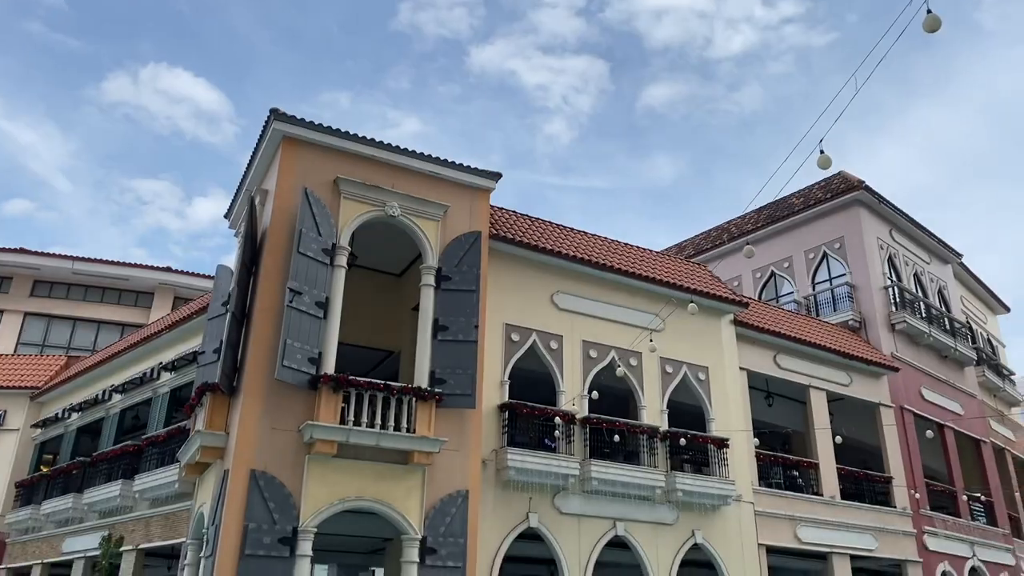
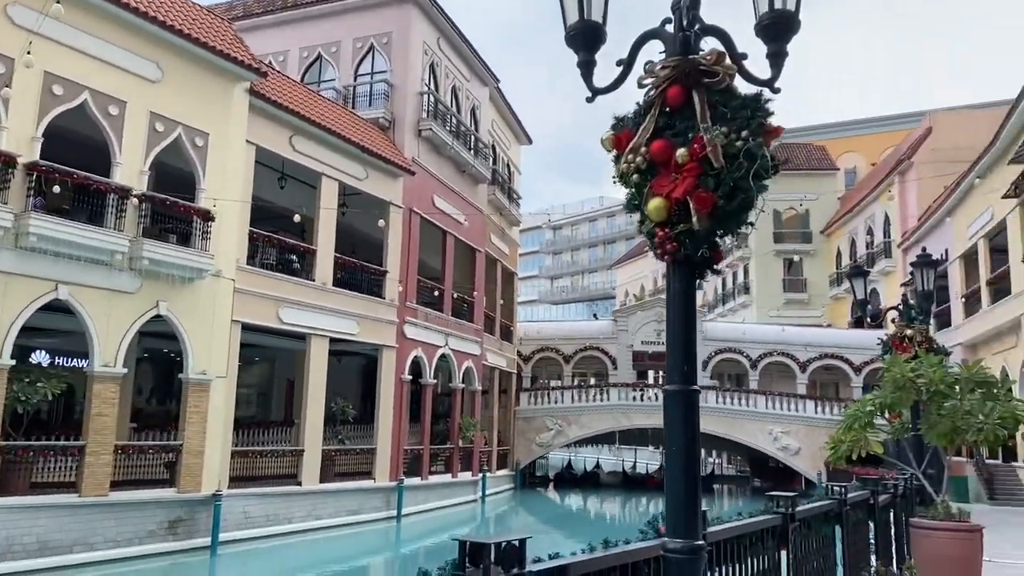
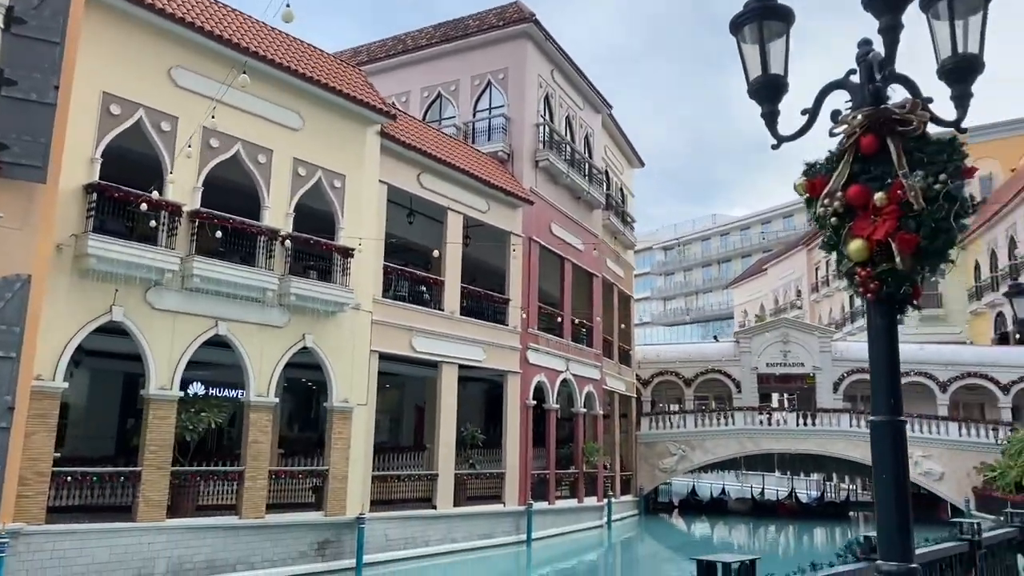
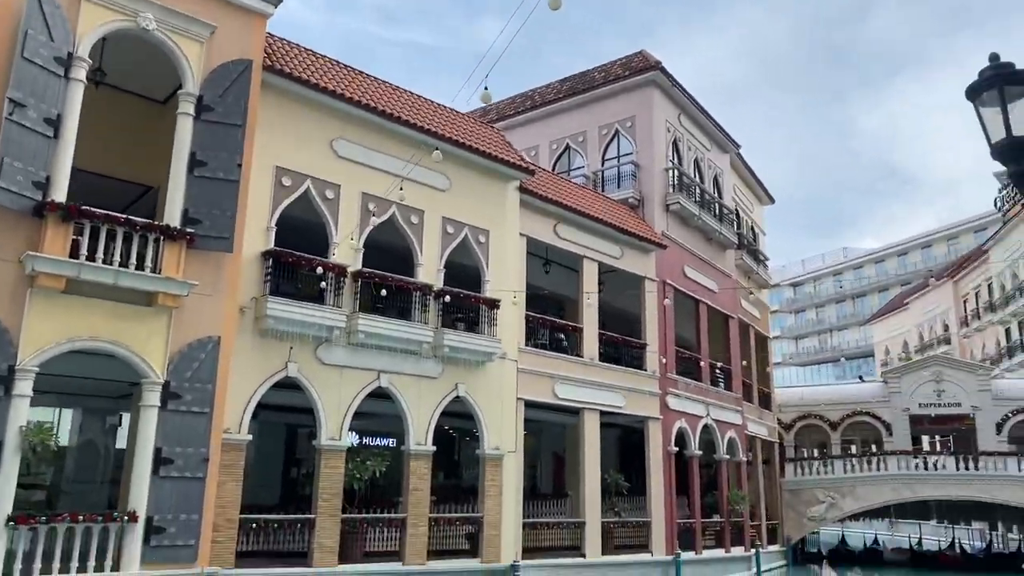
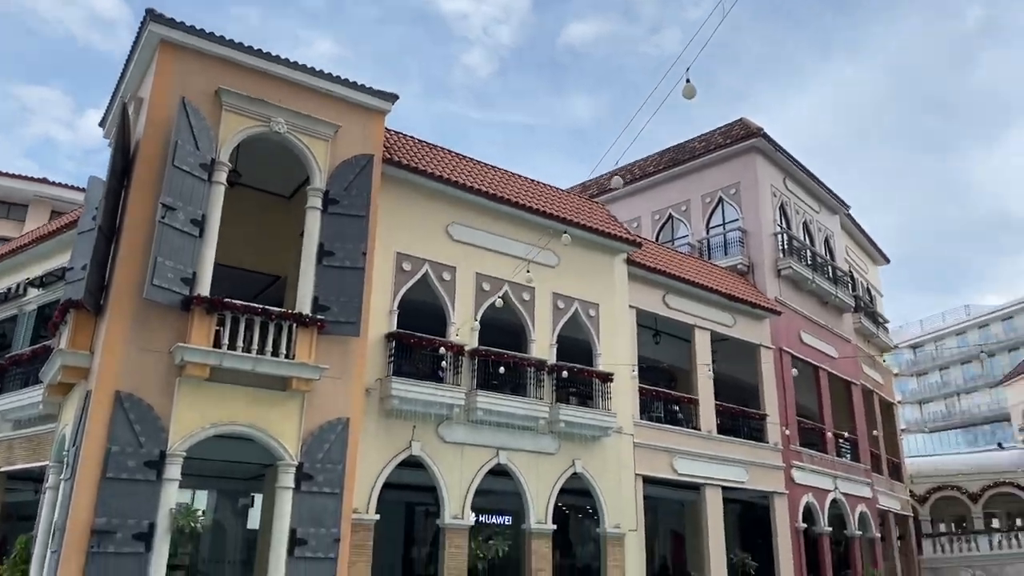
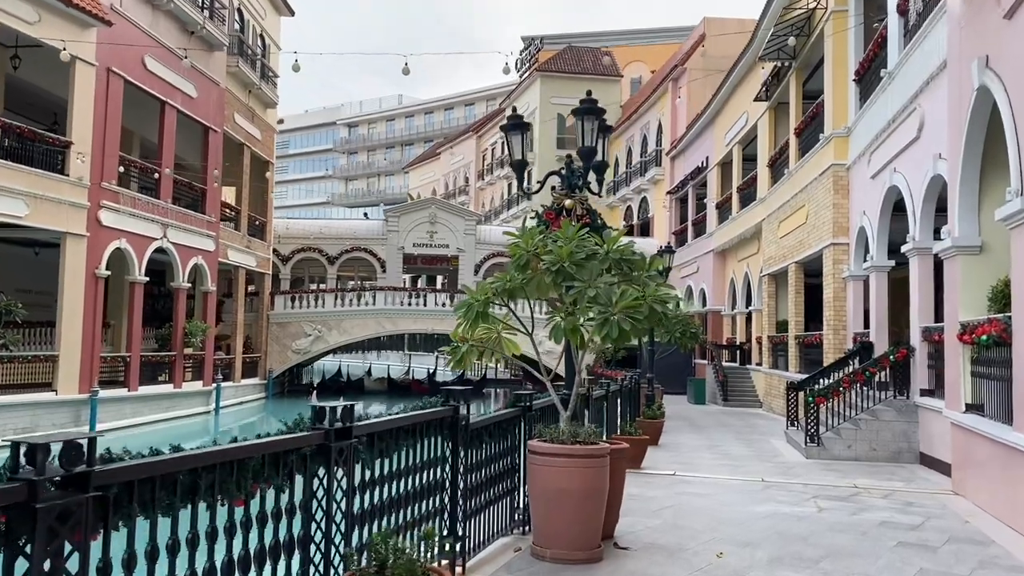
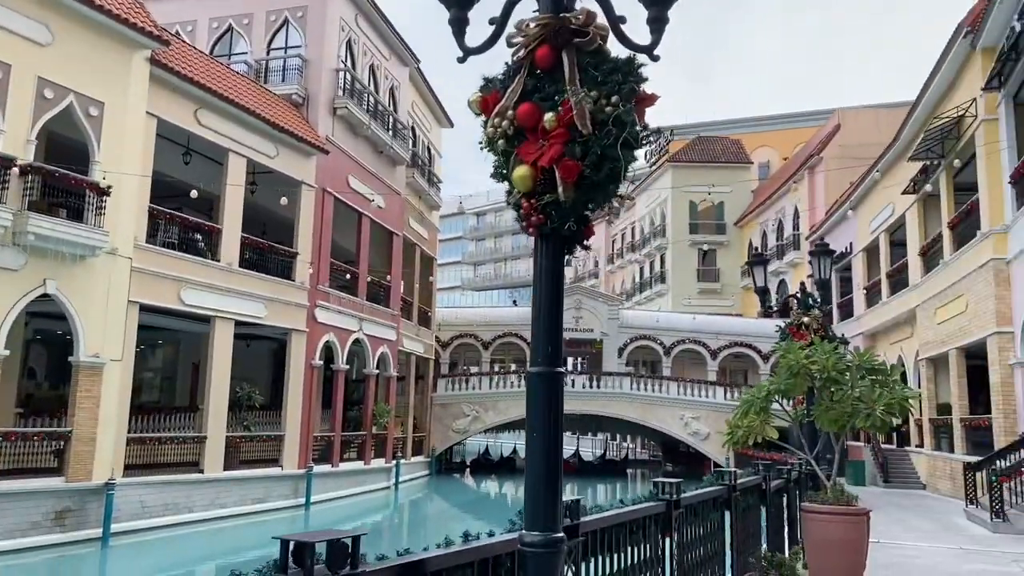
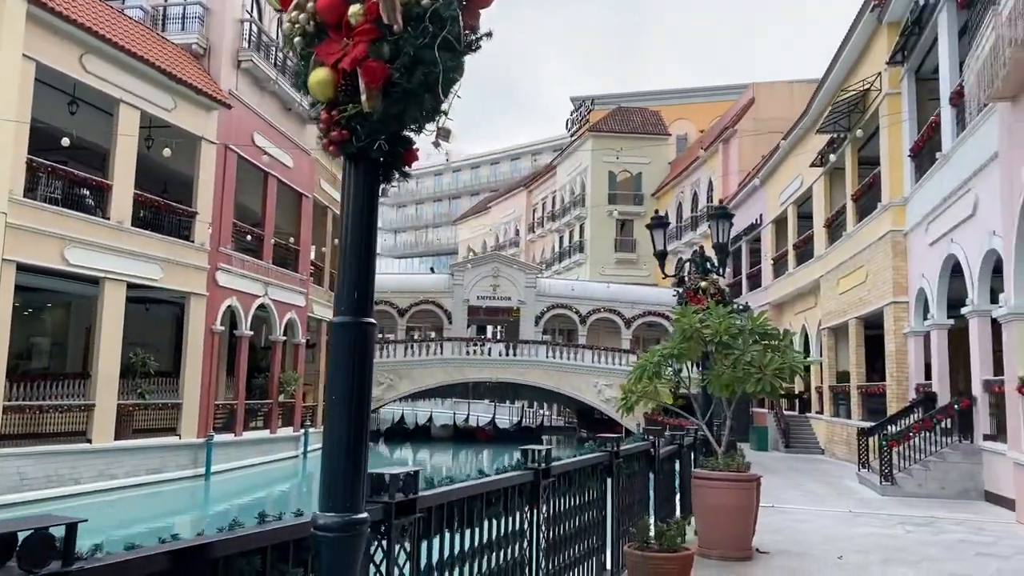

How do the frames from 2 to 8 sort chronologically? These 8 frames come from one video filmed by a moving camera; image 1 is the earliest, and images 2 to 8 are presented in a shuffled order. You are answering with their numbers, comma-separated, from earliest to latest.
5, 4, 3, 2, 7, 8, 6
